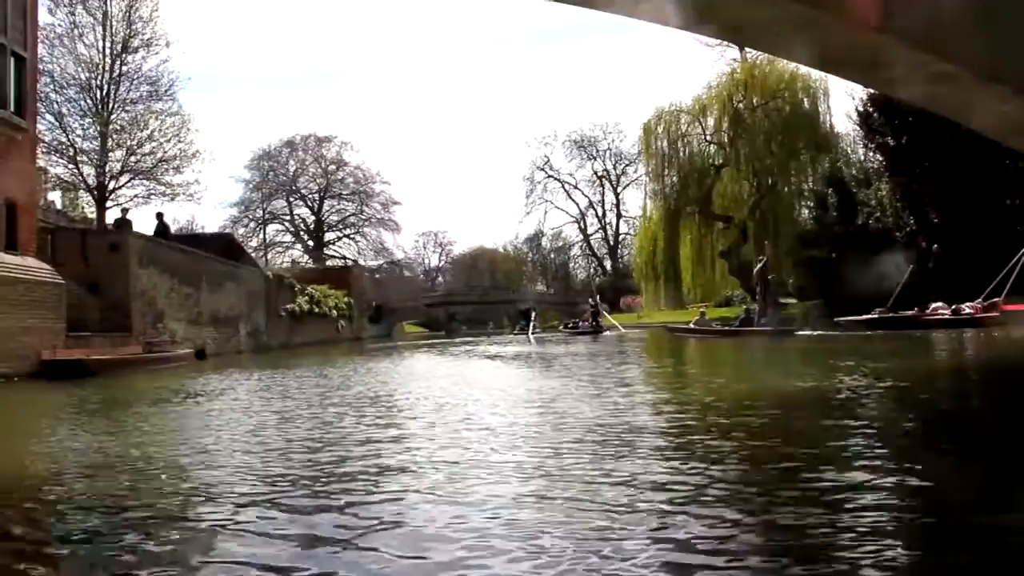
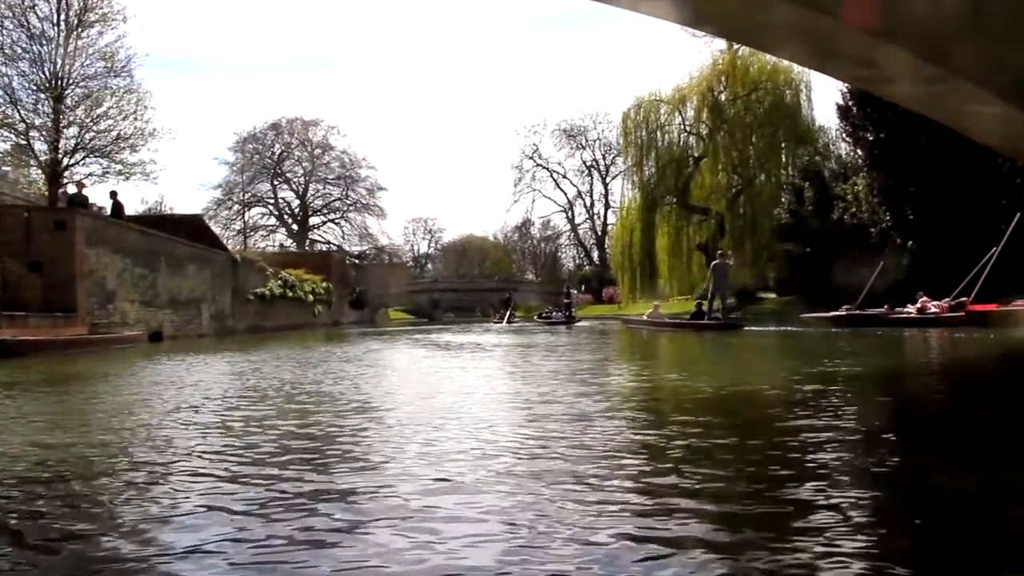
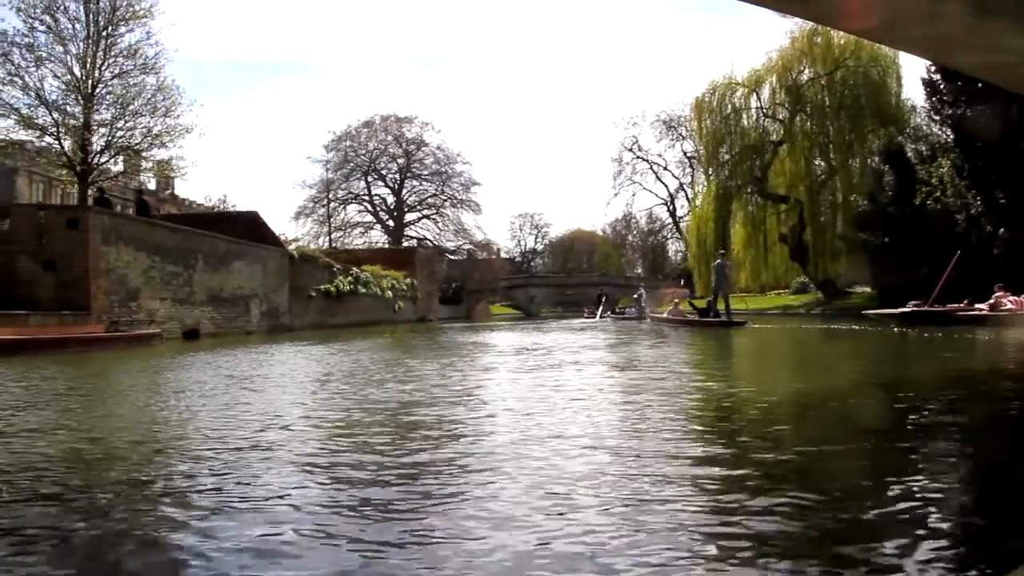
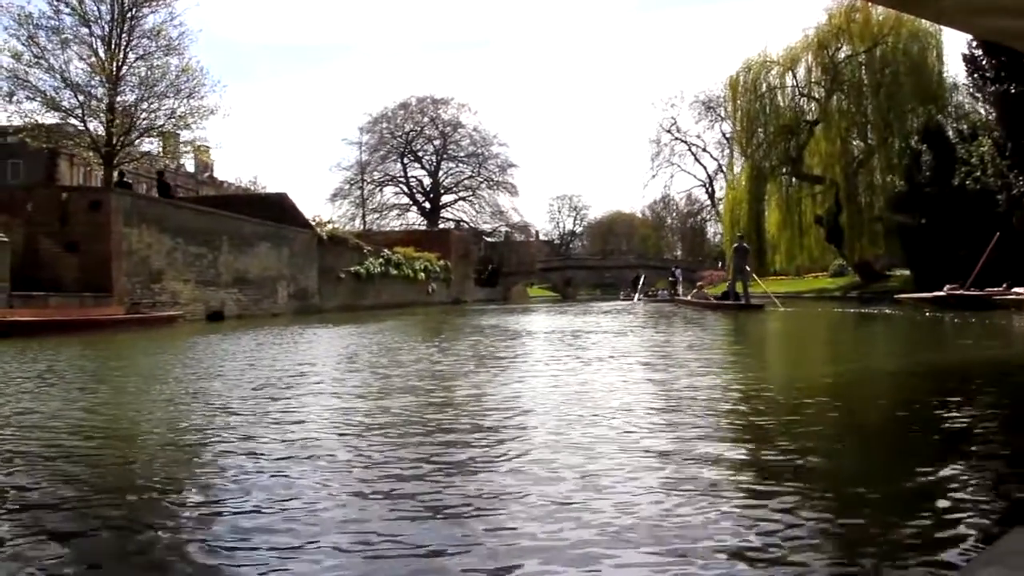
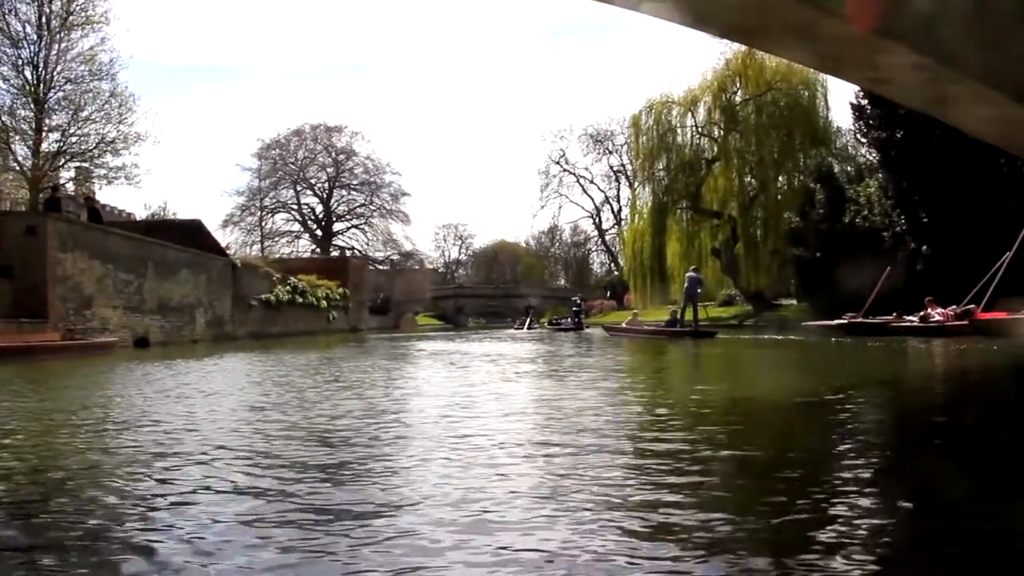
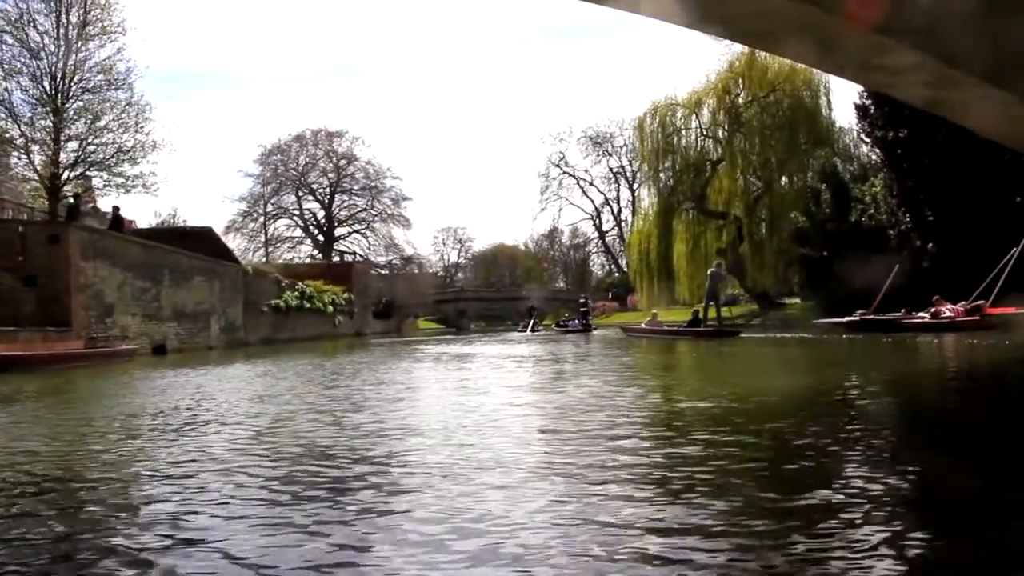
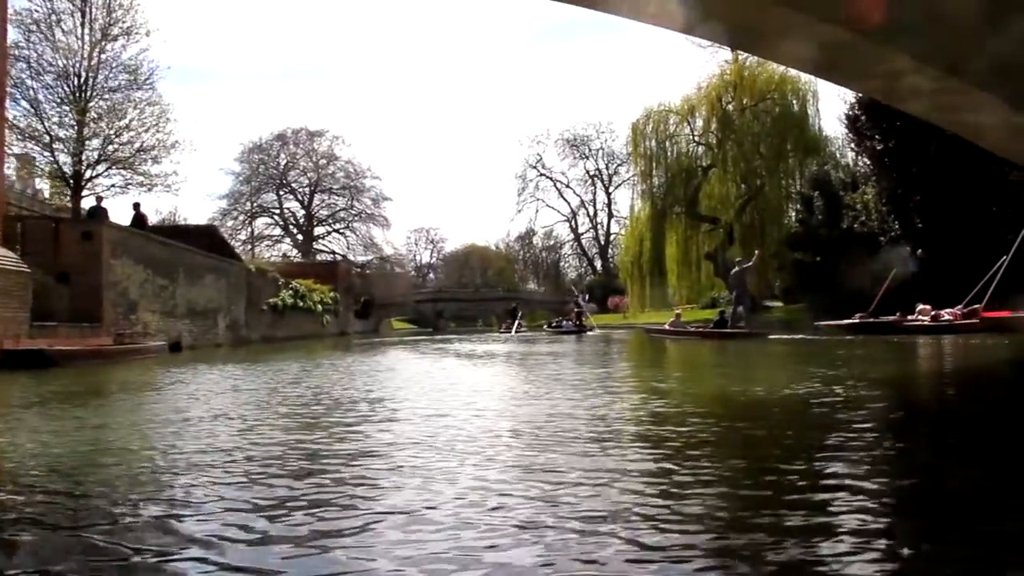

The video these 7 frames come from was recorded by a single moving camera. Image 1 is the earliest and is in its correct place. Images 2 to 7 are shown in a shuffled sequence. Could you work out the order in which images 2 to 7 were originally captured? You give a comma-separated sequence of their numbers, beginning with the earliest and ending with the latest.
7, 2, 6, 5, 3, 4
